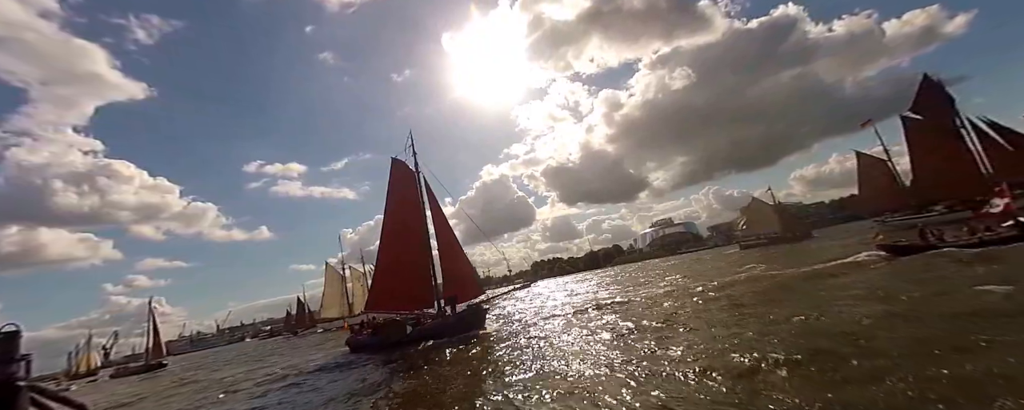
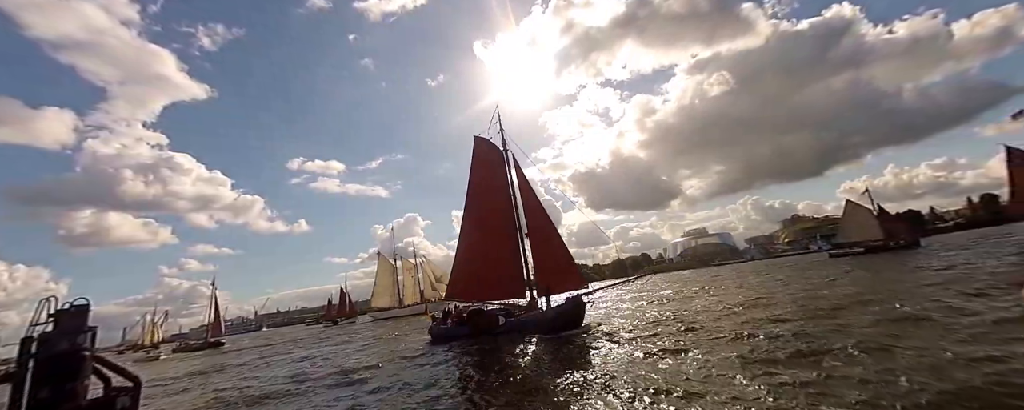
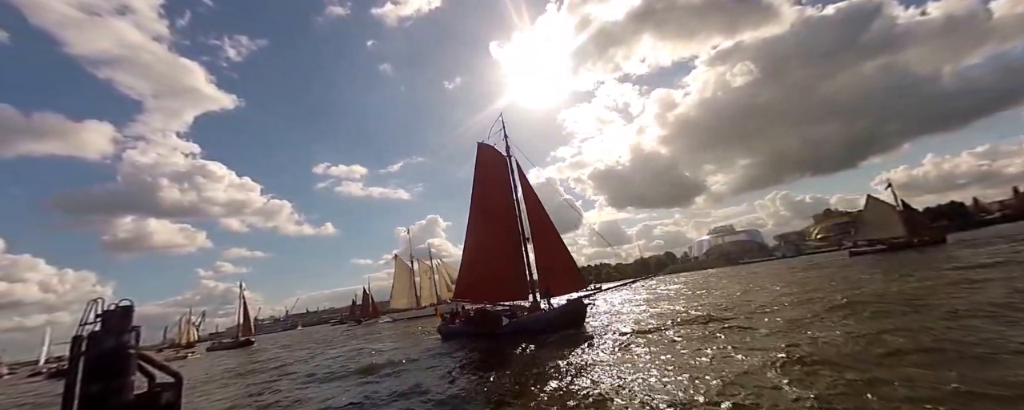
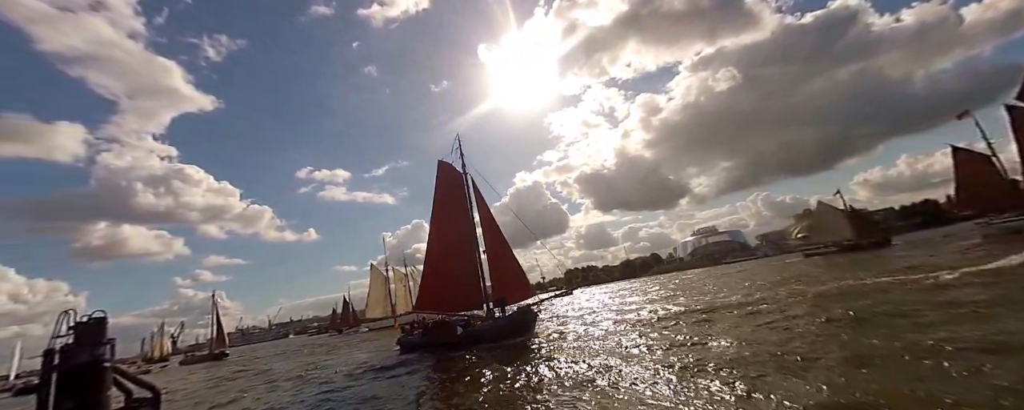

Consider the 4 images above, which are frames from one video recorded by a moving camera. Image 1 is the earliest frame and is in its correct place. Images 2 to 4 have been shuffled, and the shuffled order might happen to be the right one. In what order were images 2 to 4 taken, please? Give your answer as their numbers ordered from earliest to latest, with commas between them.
4, 3, 2
